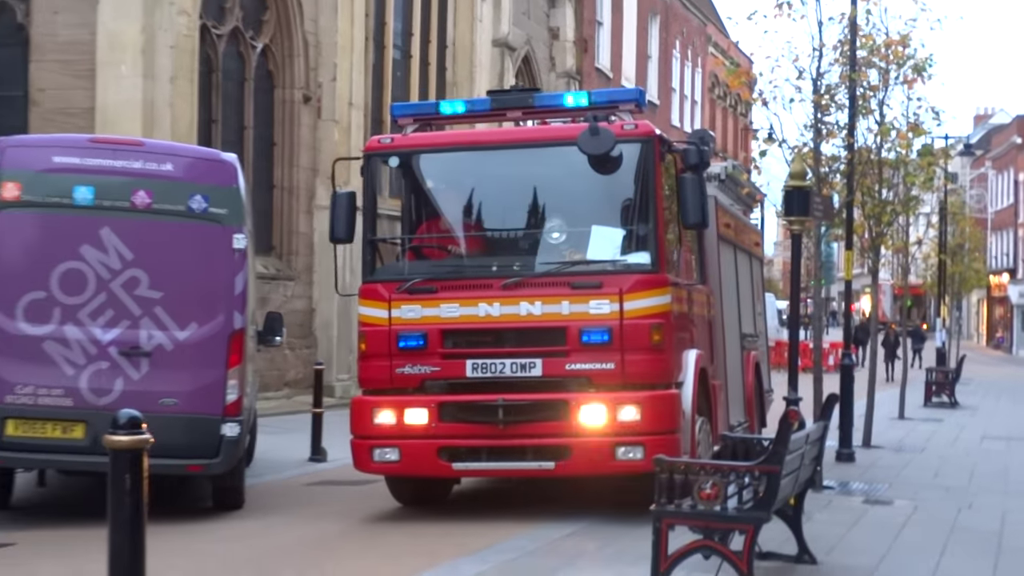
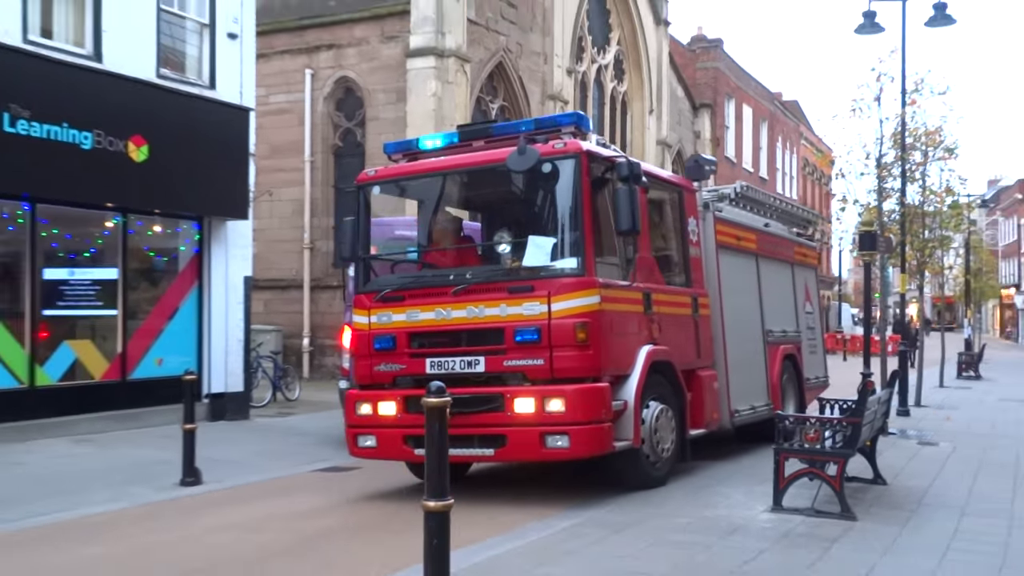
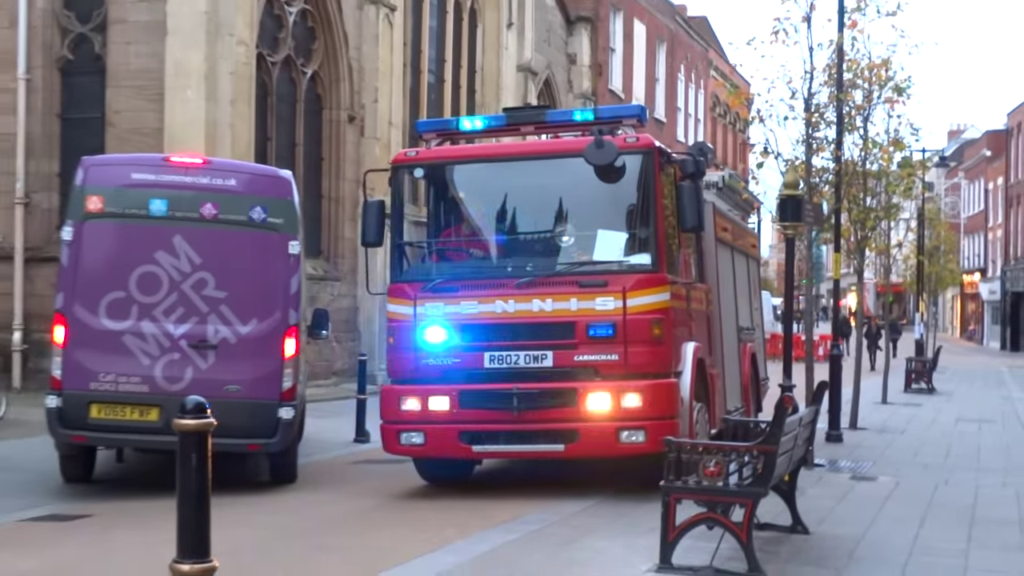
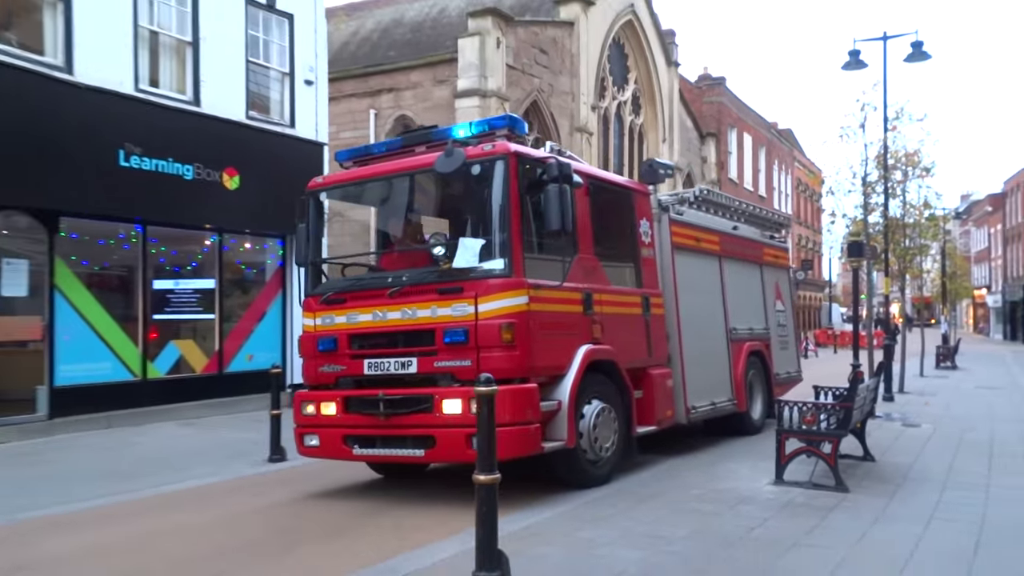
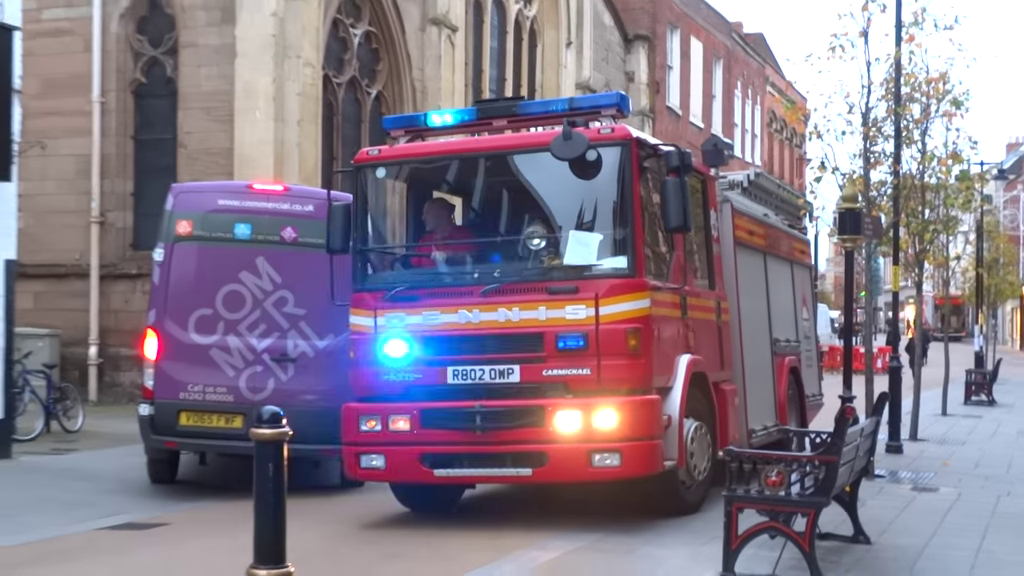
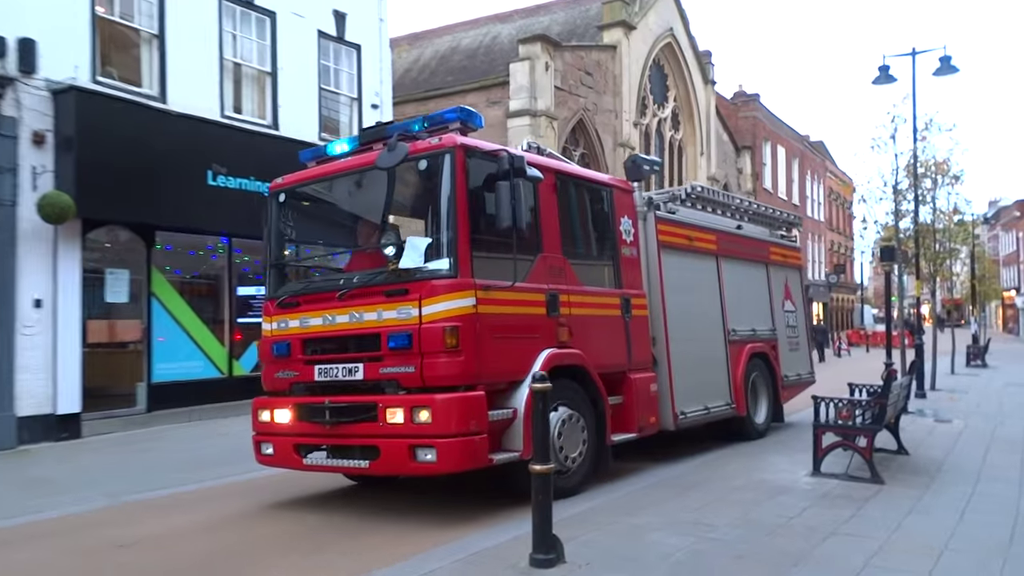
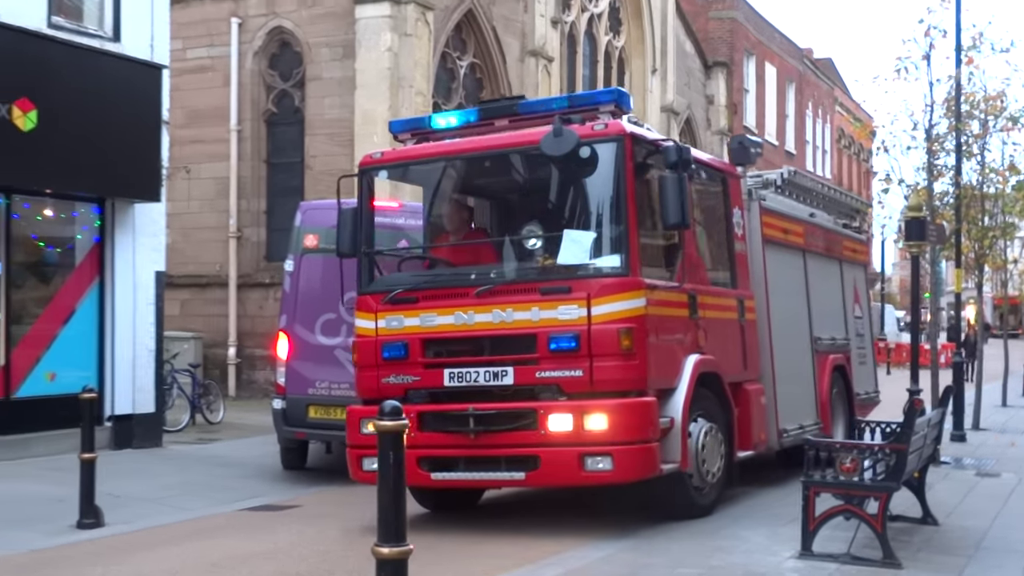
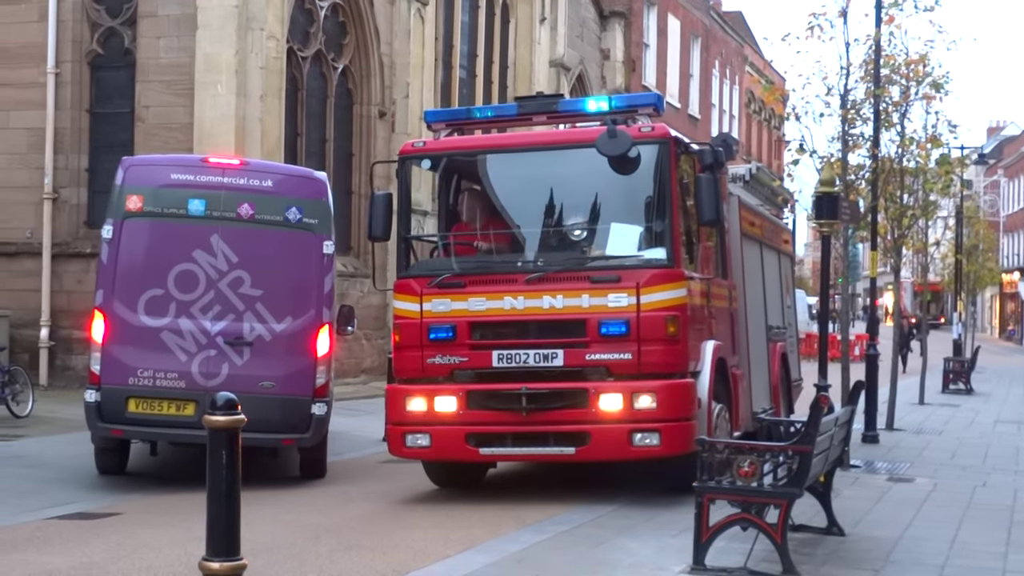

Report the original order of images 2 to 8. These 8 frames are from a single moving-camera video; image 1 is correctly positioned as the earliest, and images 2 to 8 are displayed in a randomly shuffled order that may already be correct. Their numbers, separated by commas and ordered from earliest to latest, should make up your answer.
3, 8, 5, 7, 2, 4, 6
